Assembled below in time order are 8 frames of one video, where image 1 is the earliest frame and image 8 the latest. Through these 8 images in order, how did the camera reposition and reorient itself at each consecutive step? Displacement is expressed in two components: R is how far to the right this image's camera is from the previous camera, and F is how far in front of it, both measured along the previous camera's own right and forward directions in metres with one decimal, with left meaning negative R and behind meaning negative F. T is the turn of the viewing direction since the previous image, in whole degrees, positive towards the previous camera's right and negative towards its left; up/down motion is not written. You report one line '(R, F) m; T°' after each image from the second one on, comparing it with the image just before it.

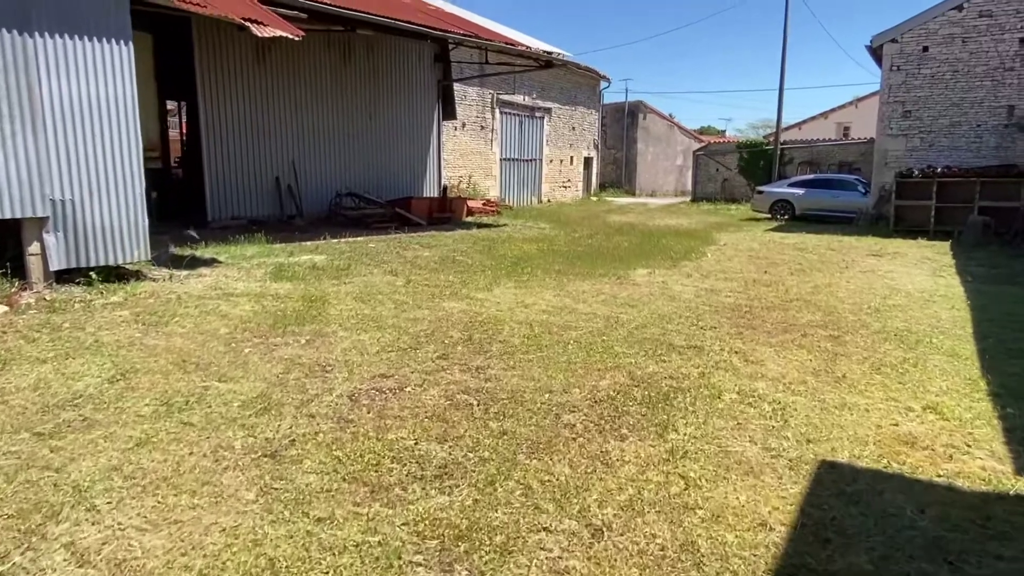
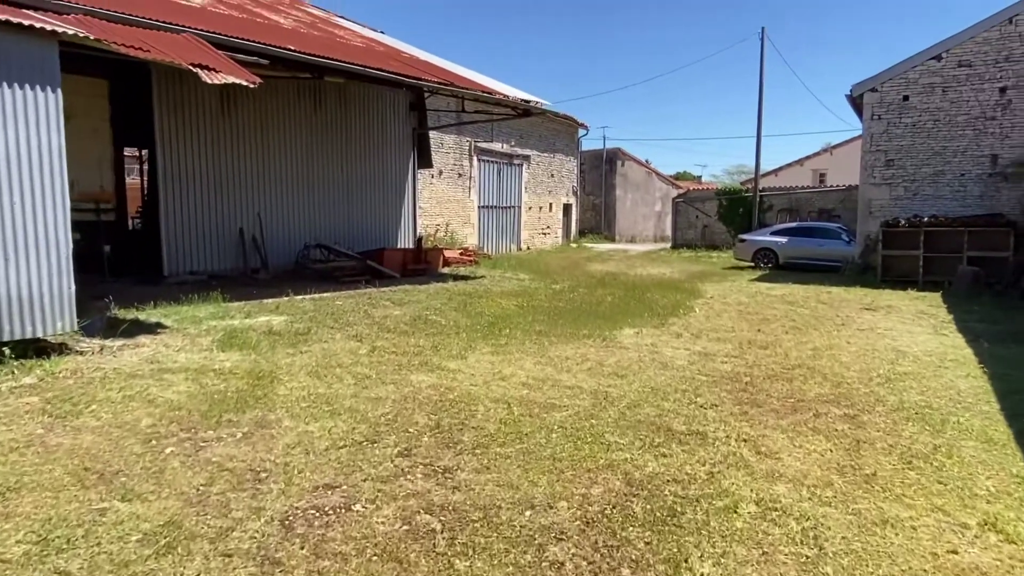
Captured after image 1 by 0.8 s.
(0.0, +0.6) m; +2°
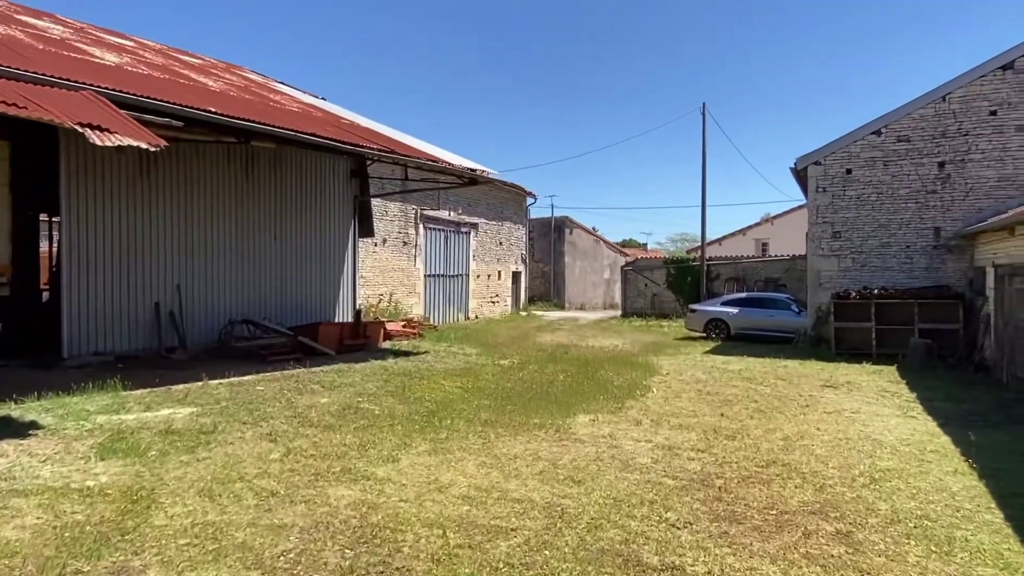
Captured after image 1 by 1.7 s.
(+0.1, +0.7) m; +4°
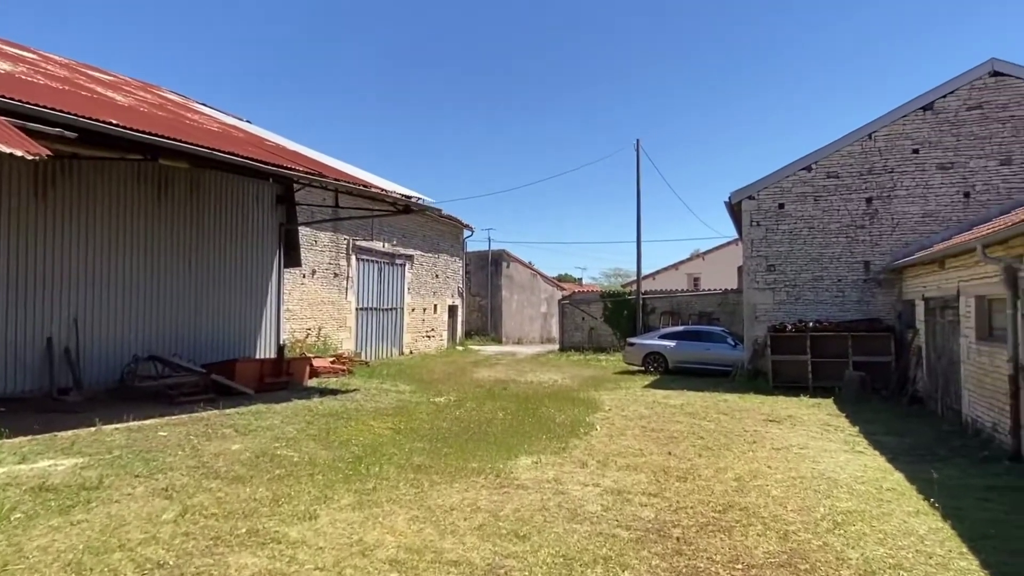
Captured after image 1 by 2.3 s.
(0.0, +0.5) m; +6°
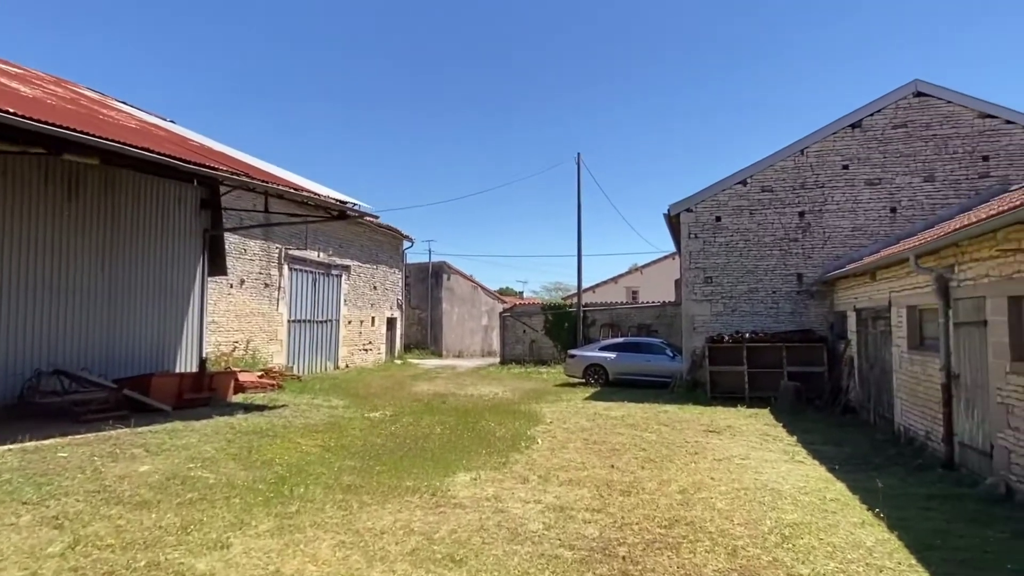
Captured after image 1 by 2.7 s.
(0.0, +0.3) m; +5°
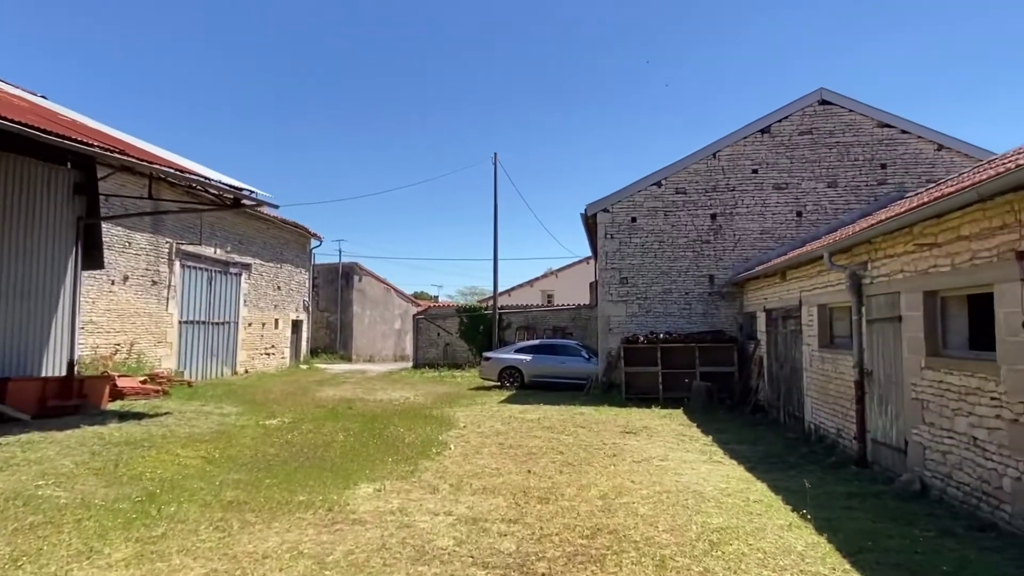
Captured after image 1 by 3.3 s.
(0.0, +0.5) m; +7°
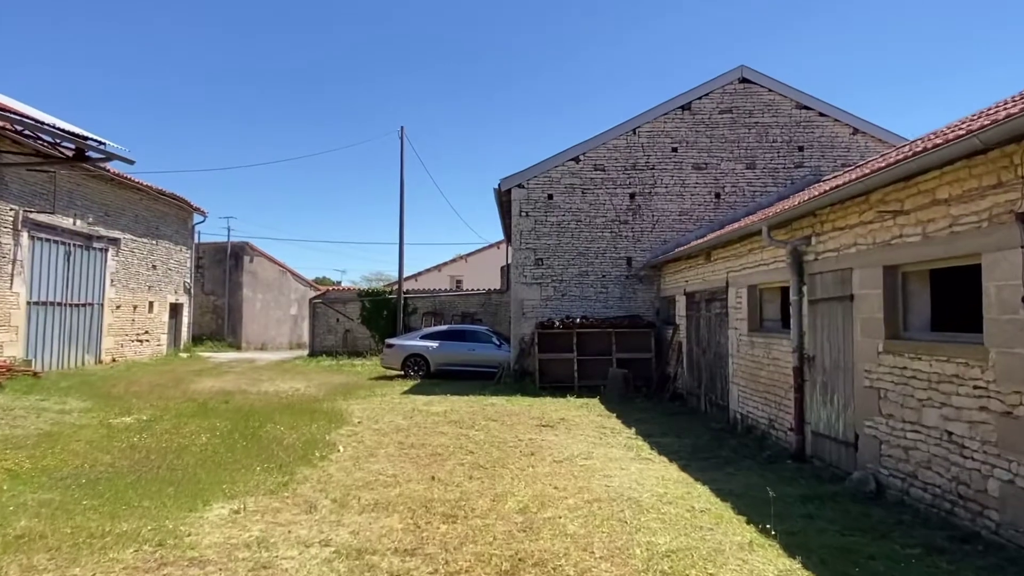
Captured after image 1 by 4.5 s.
(0.0, +1.0) m; +8°
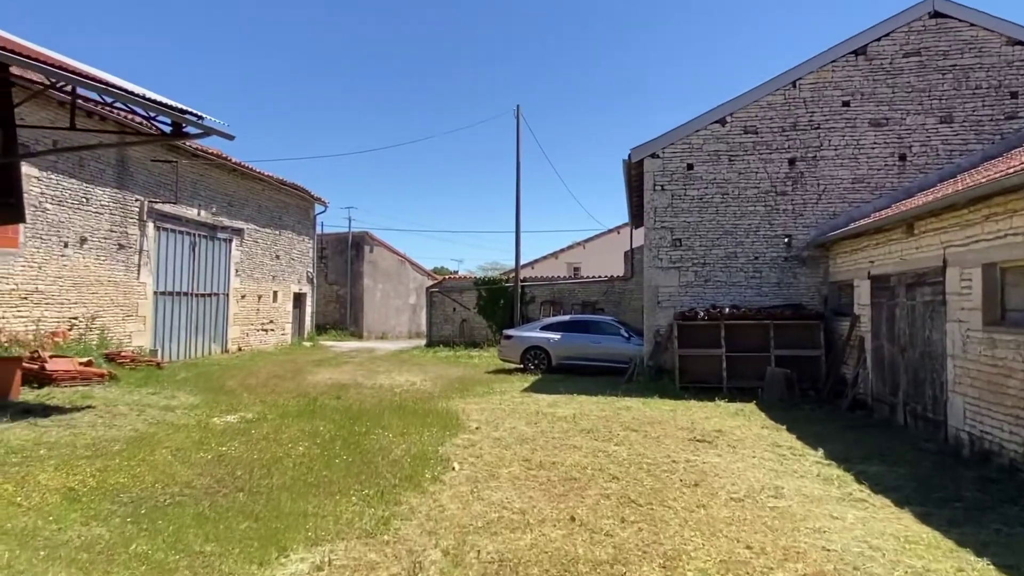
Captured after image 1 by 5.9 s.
(-0.3, +1.3) m; -10°
